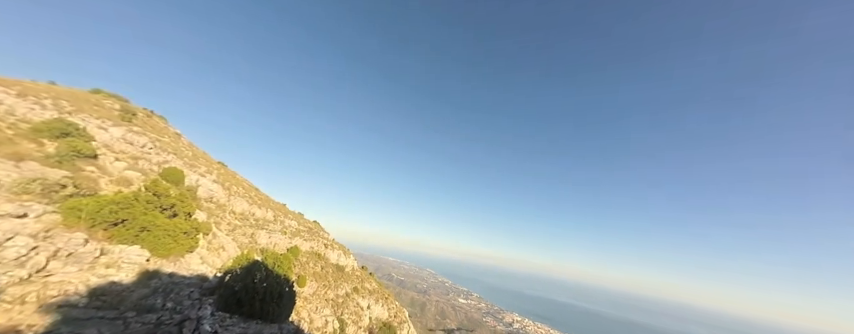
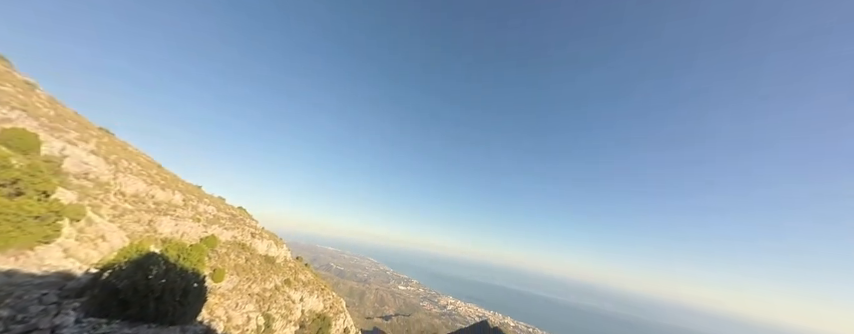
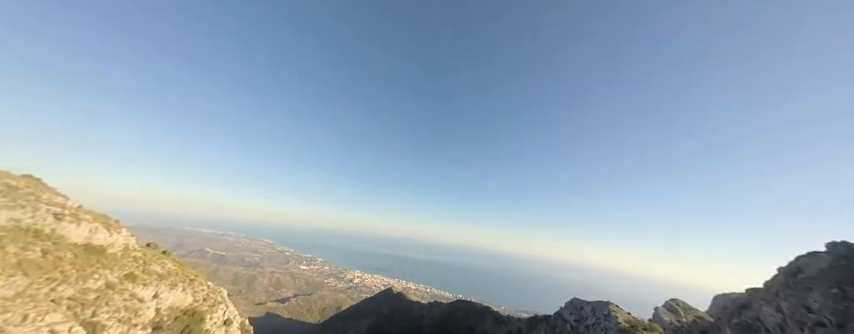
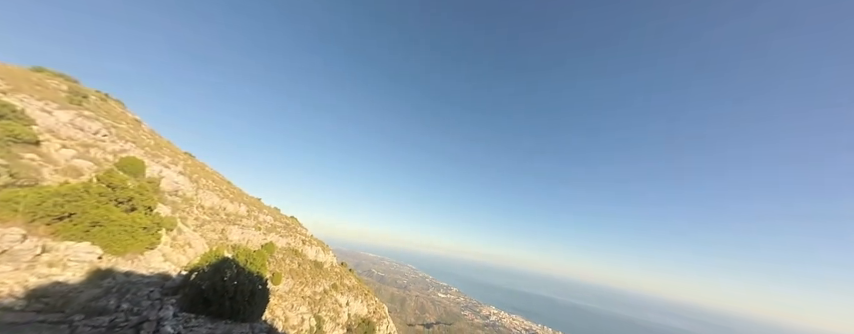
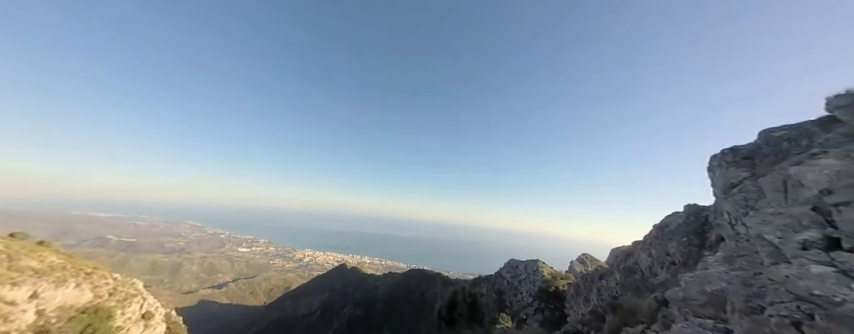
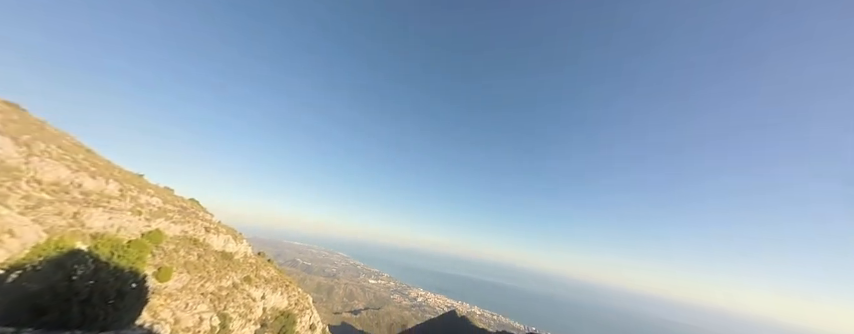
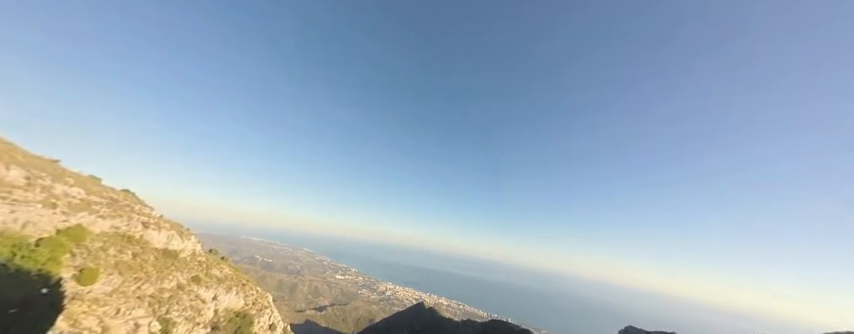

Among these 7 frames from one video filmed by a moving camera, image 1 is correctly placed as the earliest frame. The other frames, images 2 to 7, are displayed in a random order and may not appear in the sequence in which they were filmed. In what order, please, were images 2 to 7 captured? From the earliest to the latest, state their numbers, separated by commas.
4, 2, 6, 7, 3, 5
